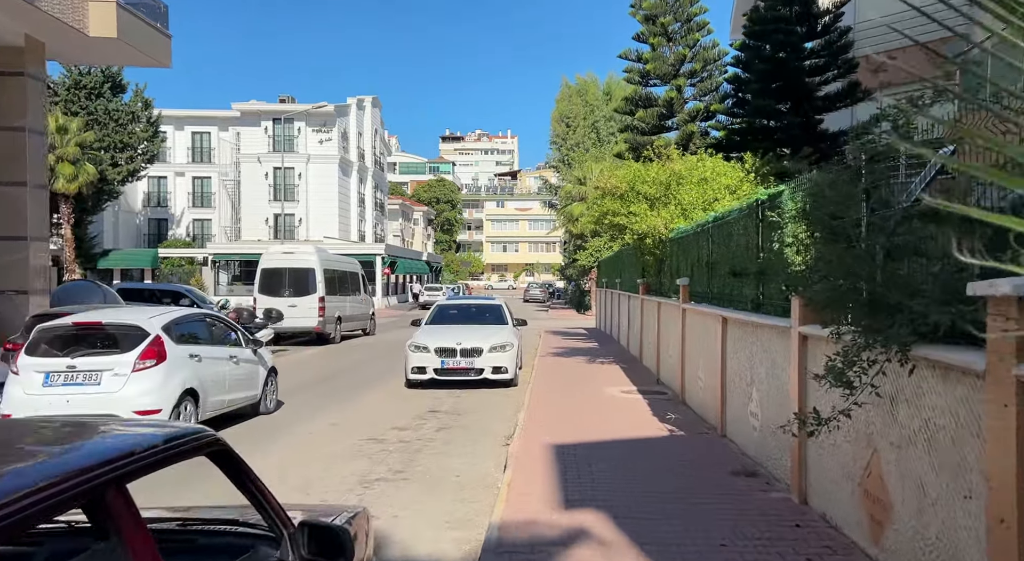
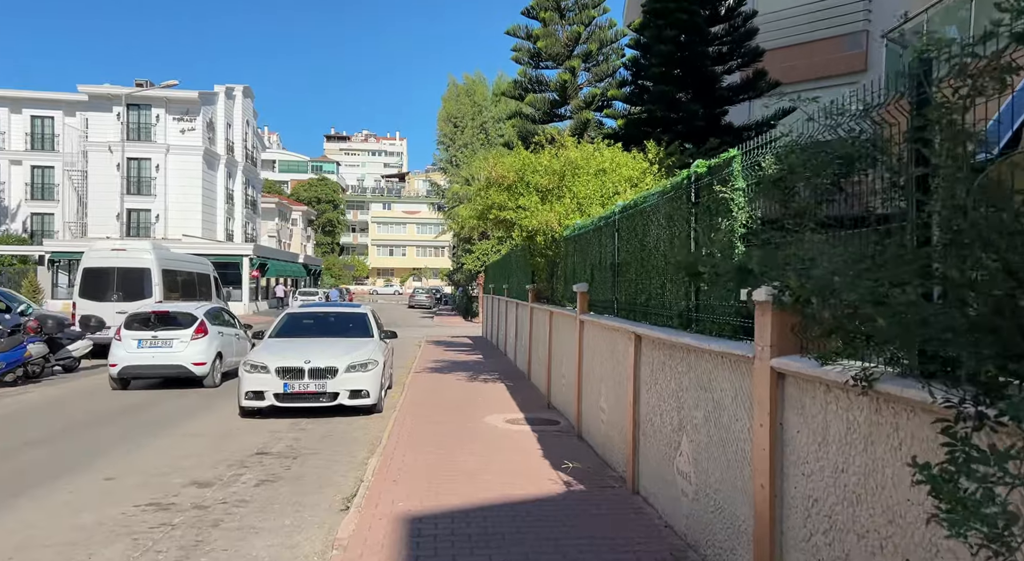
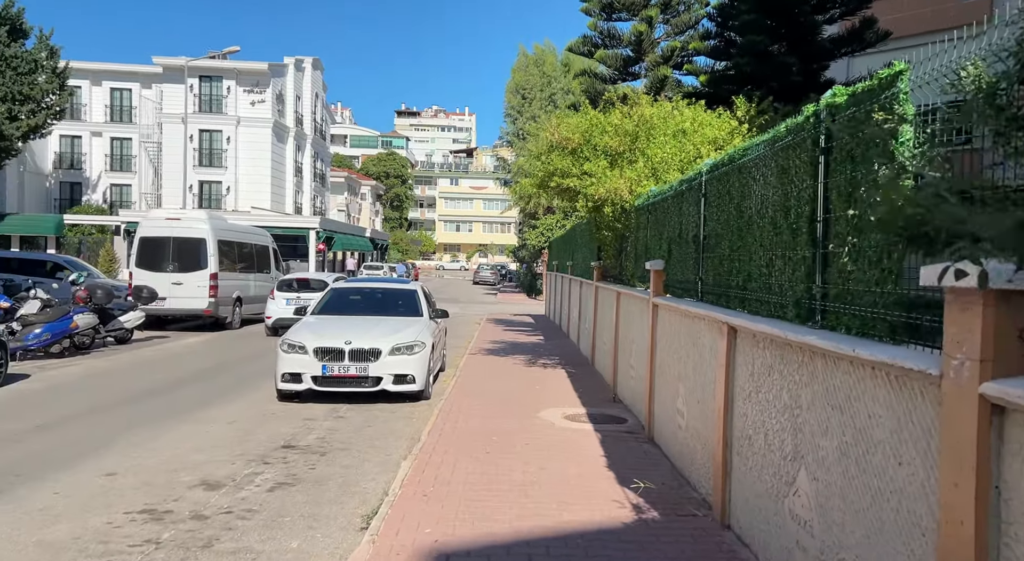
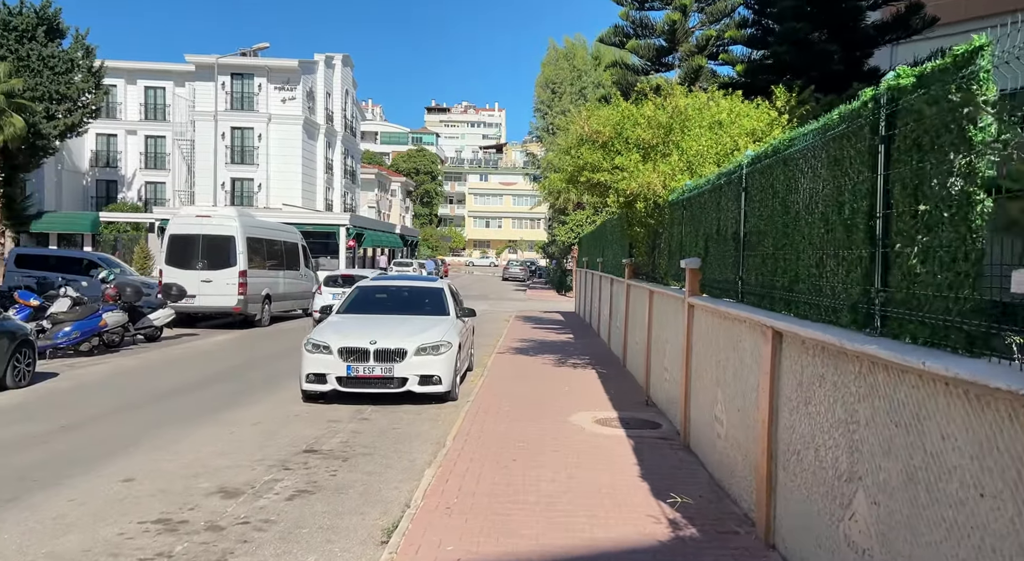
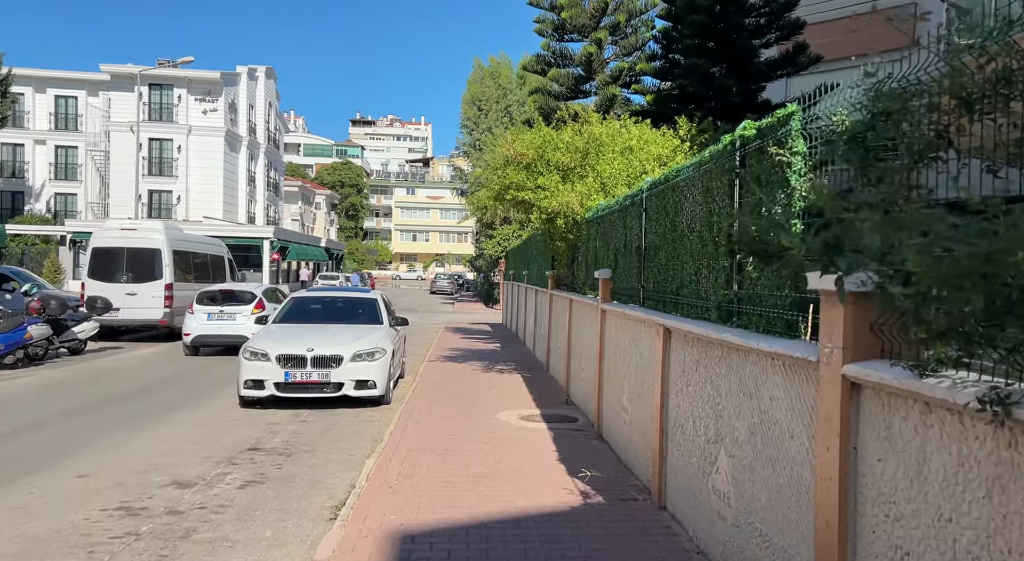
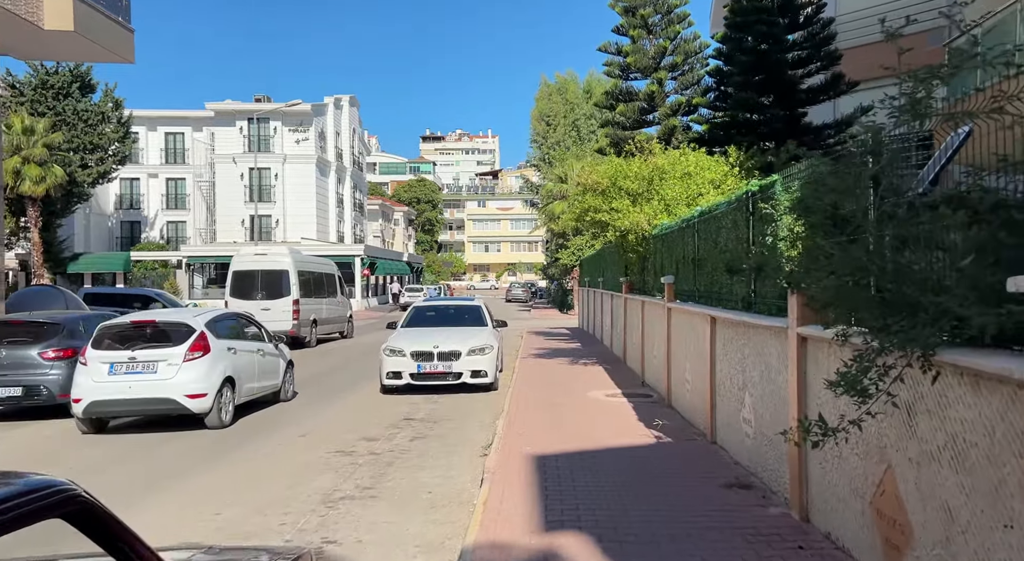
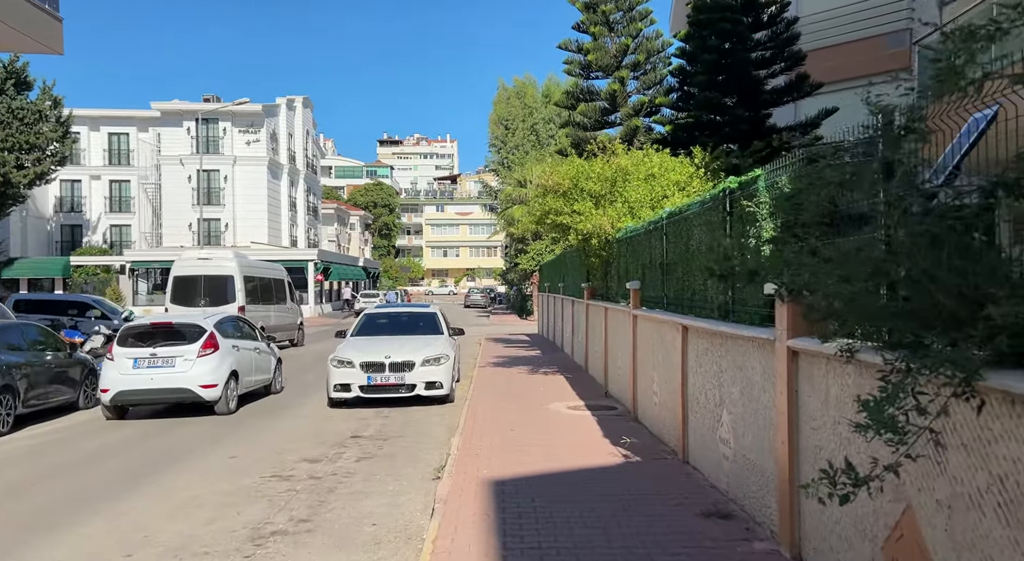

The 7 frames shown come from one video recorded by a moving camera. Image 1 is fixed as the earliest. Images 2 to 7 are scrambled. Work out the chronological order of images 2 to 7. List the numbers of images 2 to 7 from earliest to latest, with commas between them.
6, 7, 2, 5, 3, 4
